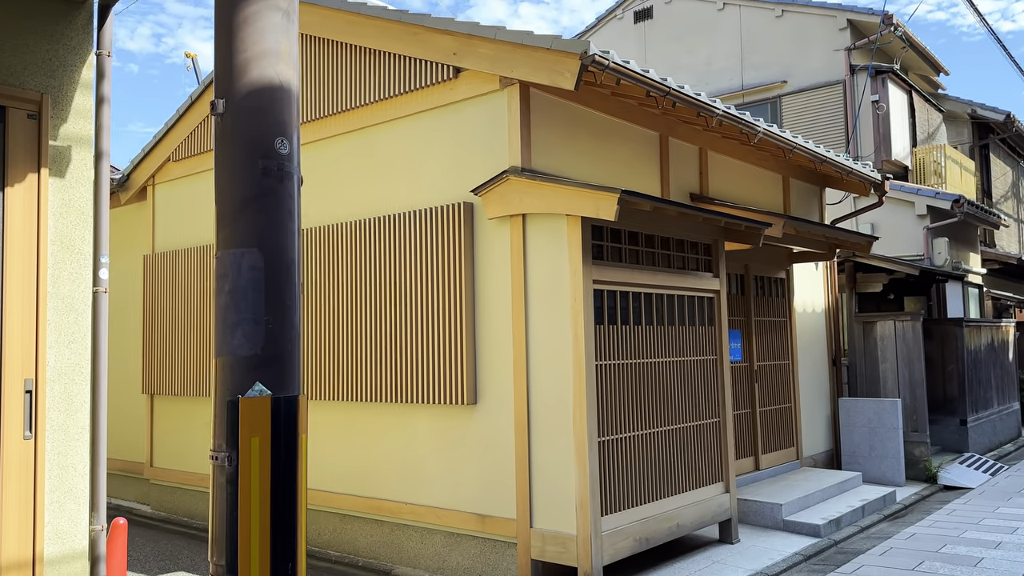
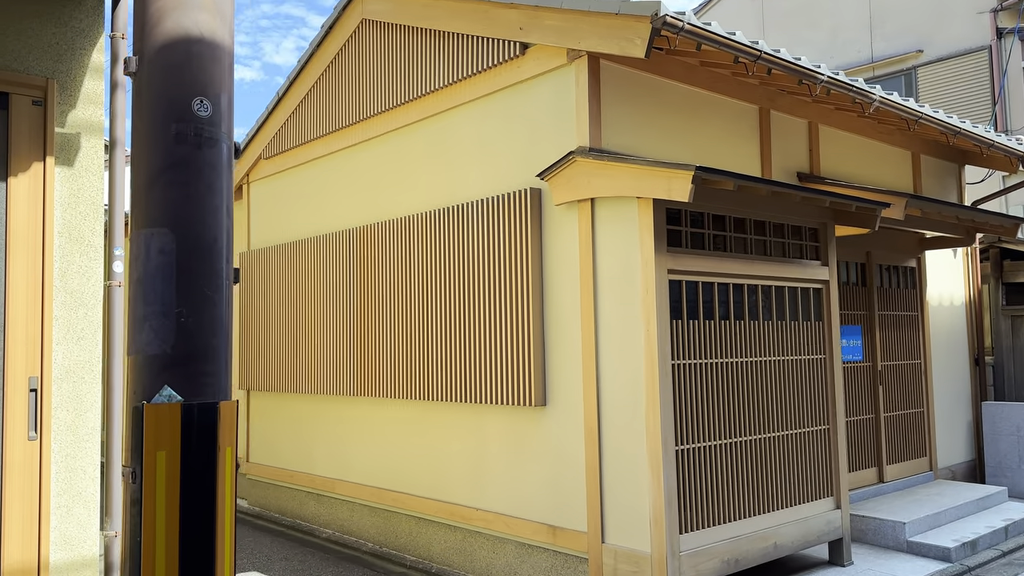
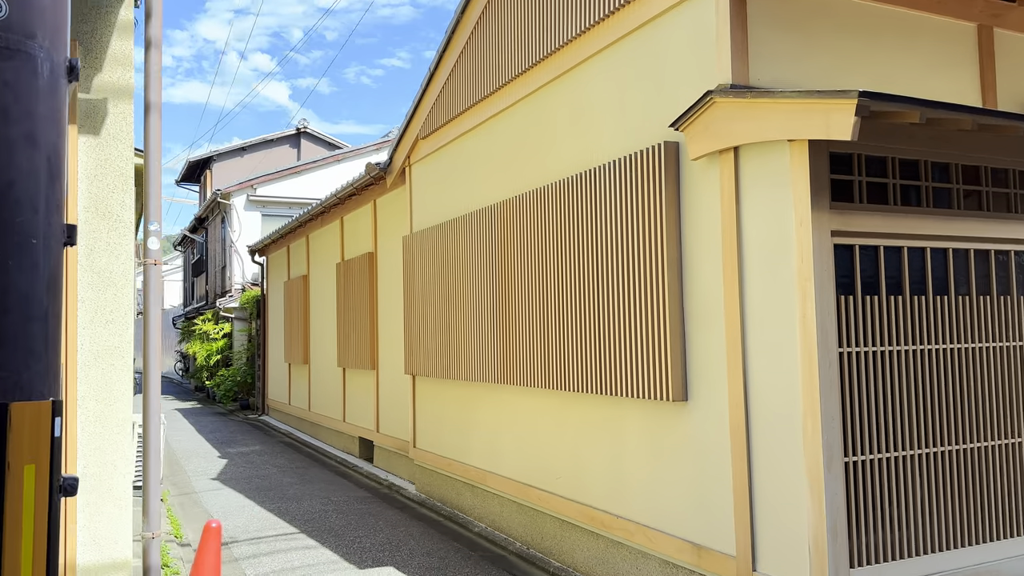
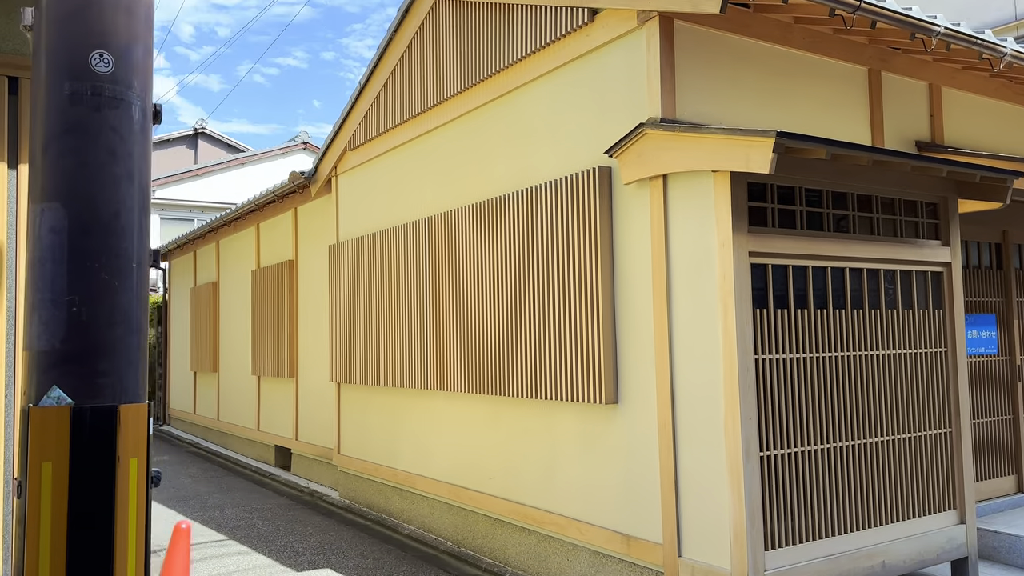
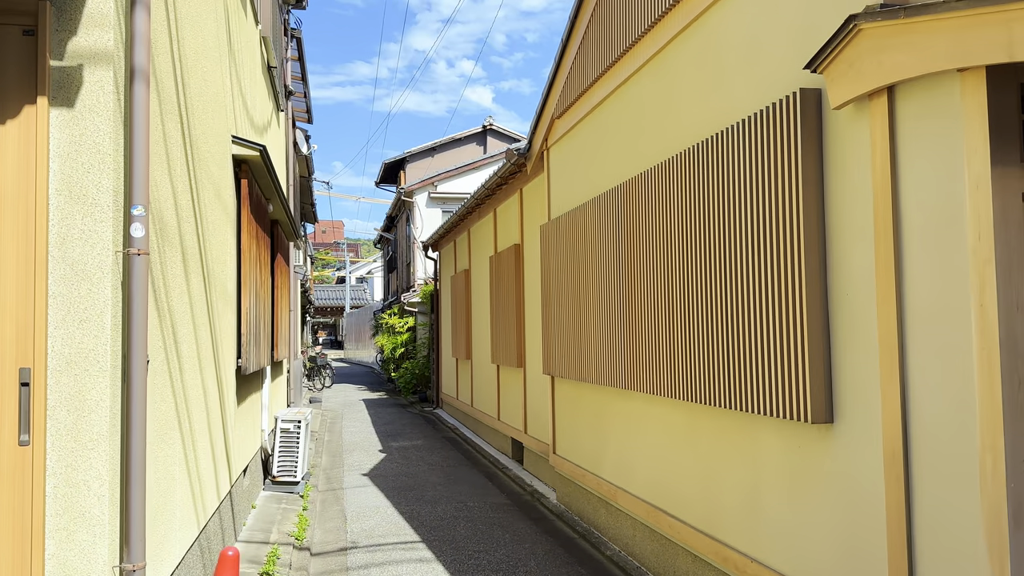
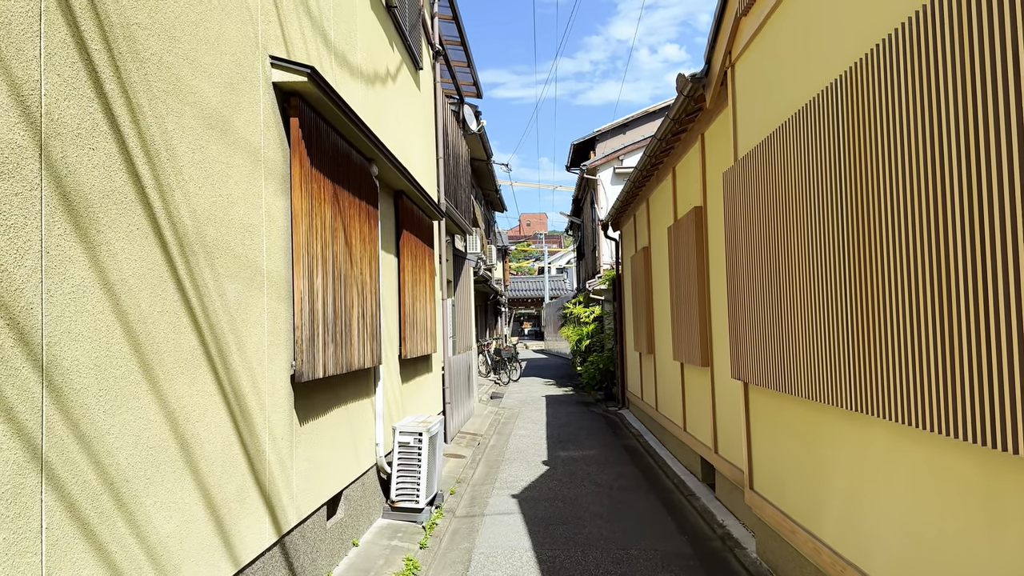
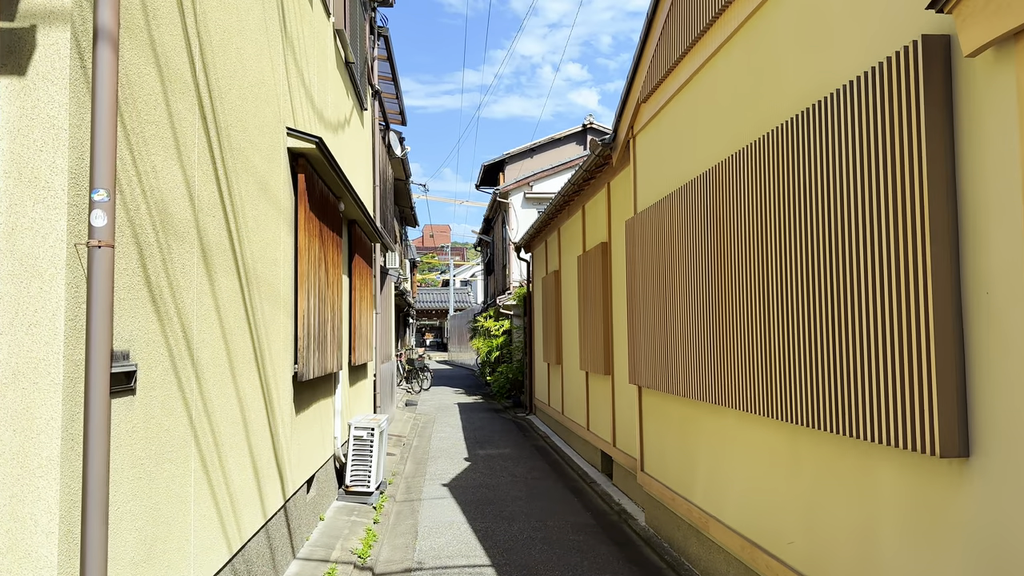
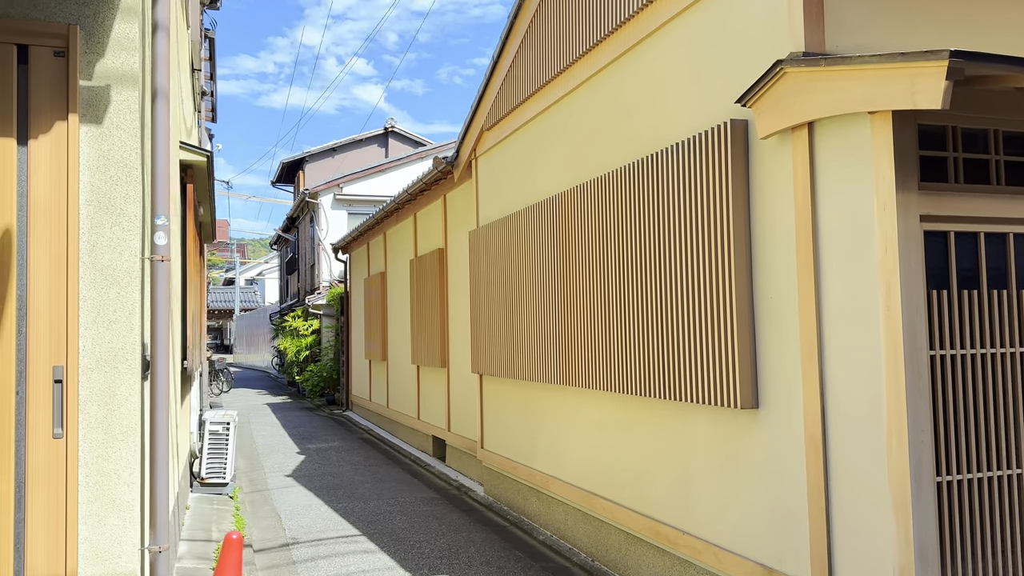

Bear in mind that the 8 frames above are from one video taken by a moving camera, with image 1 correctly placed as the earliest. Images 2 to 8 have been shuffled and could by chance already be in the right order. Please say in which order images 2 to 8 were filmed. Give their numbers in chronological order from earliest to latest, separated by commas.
2, 4, 3, 8, 5, 7, 6
